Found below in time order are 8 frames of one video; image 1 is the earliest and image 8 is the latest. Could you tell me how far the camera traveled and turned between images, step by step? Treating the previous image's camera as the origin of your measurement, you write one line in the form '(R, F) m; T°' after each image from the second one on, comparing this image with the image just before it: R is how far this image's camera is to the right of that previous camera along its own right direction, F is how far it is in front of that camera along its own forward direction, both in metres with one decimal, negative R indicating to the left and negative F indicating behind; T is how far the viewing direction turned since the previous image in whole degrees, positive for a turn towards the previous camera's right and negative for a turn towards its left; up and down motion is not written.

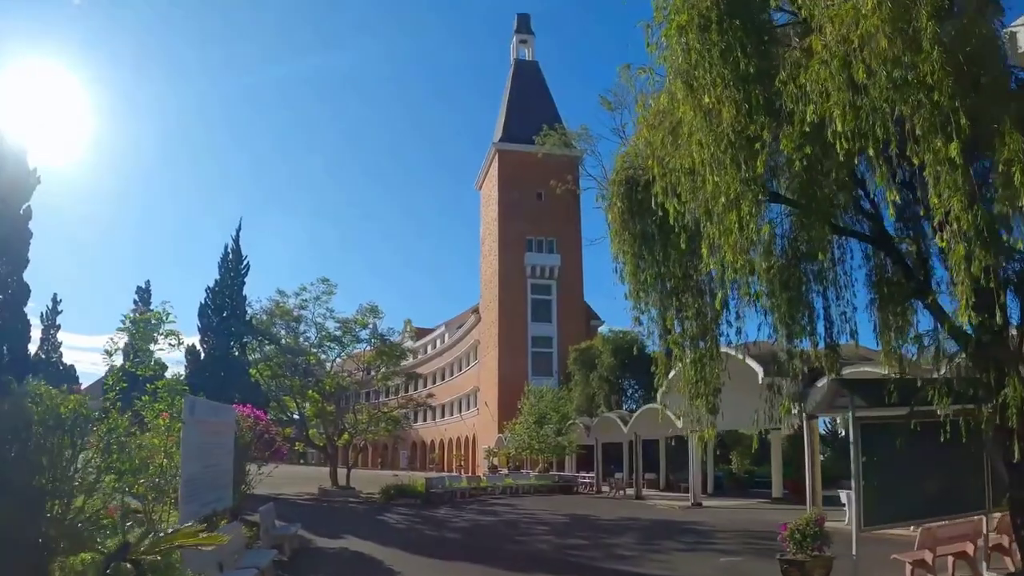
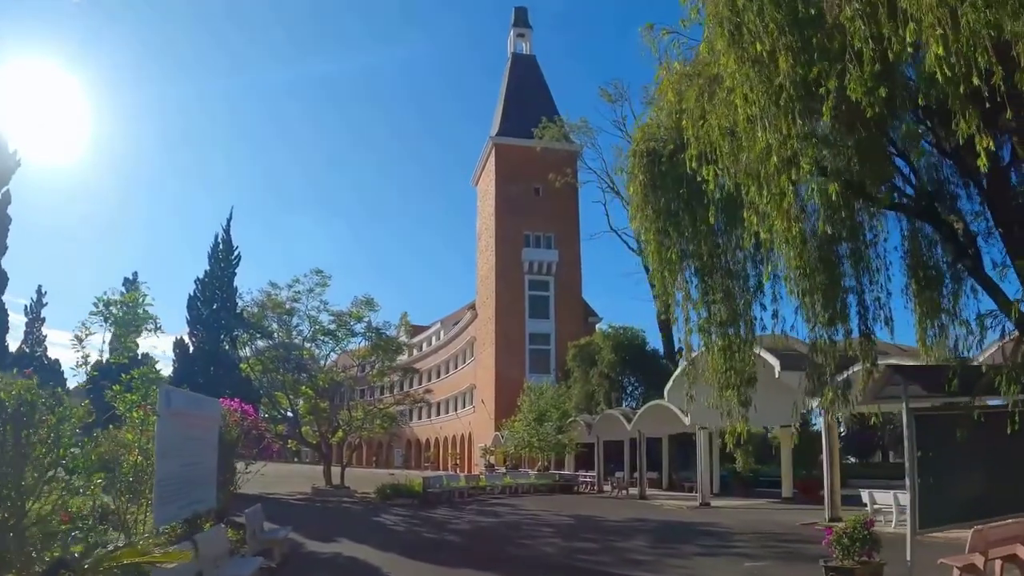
(-0.2, +1.1) m; 0°
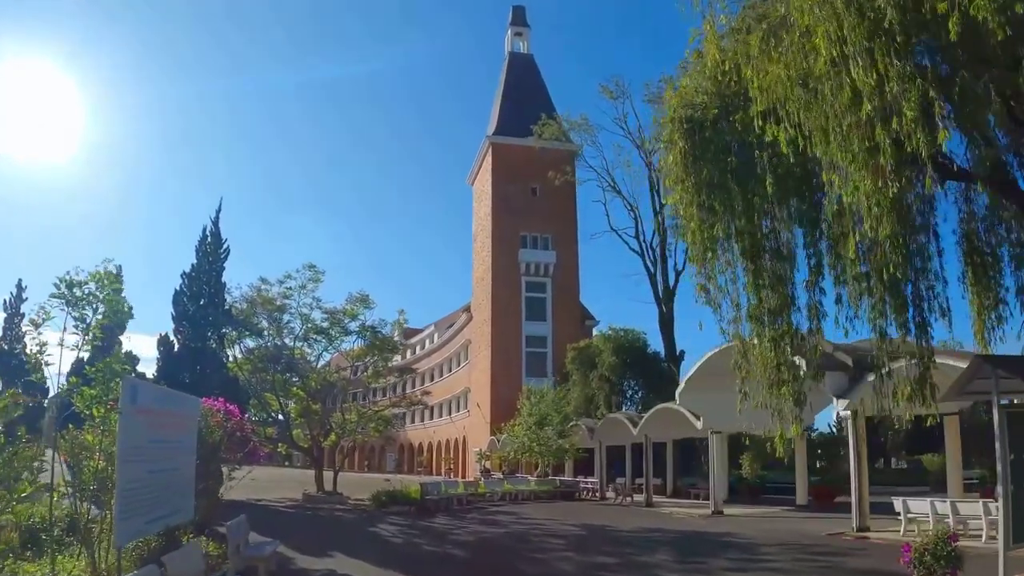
(-0.3, +1.4) m; 0°
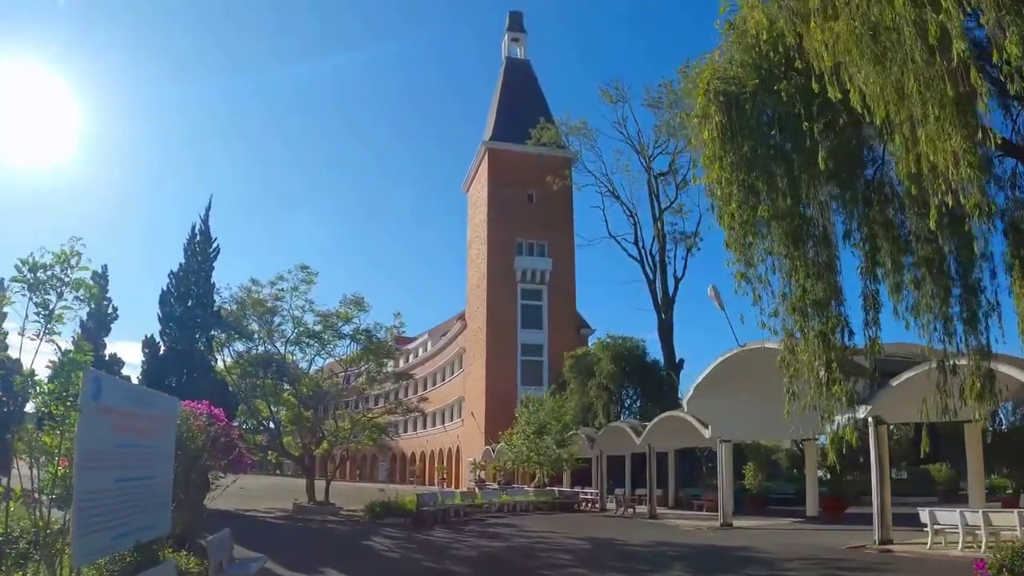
(-0.2, +1.0) m; 0°
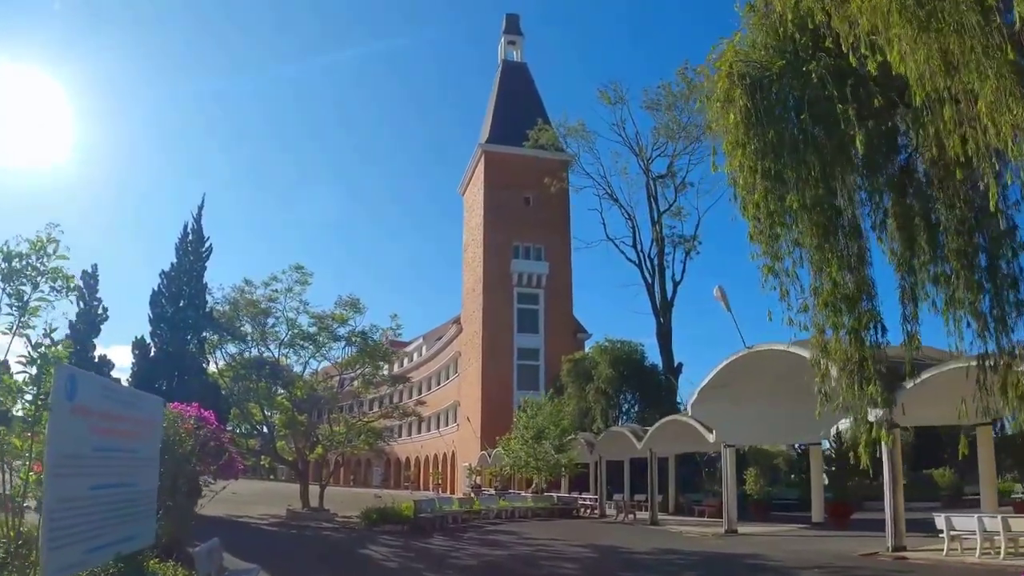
(-0.2, +0.6) m; 0°
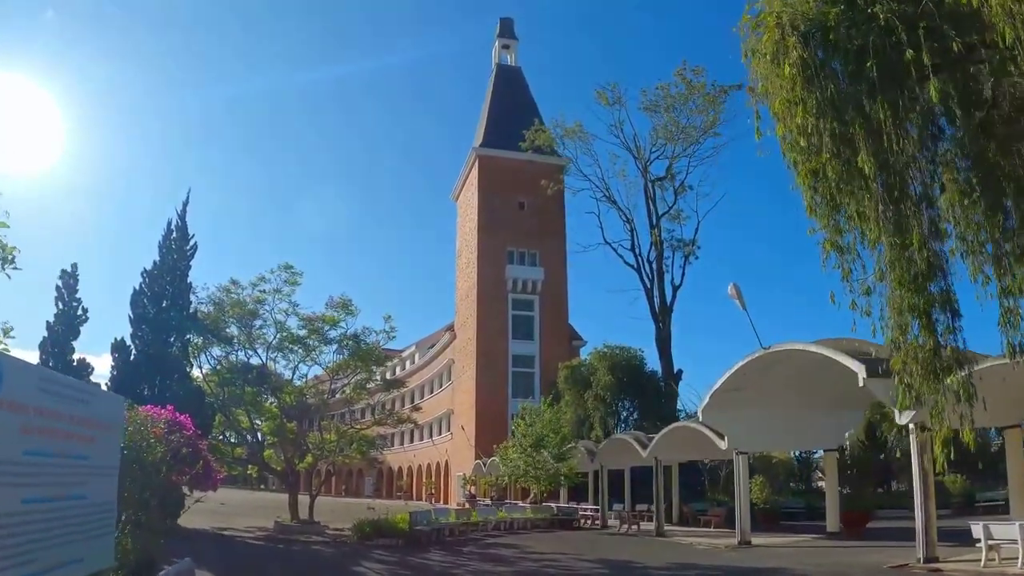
(-0.2, +1.2) m; +1°
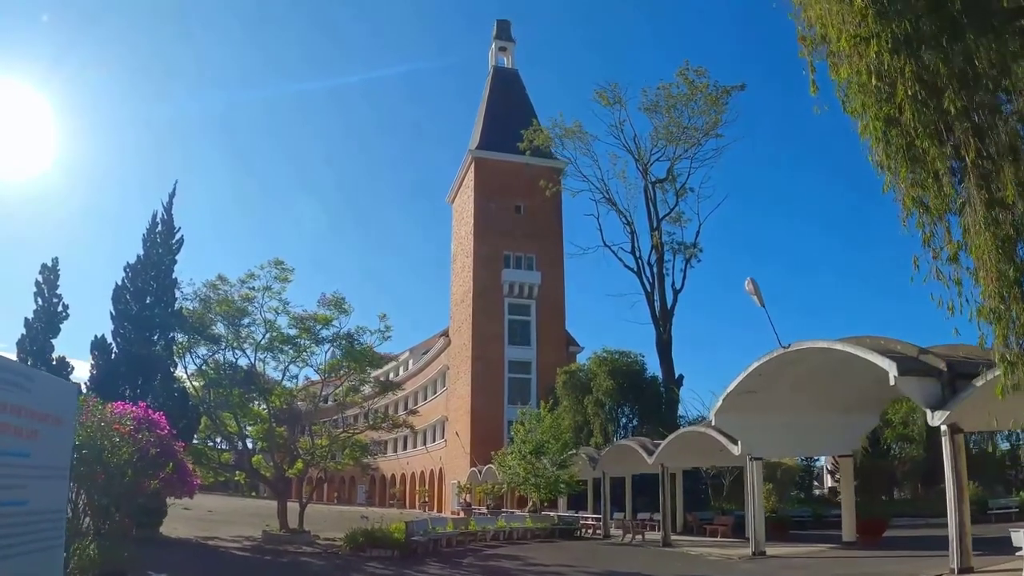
(-0.2, +1.2) m; 0°
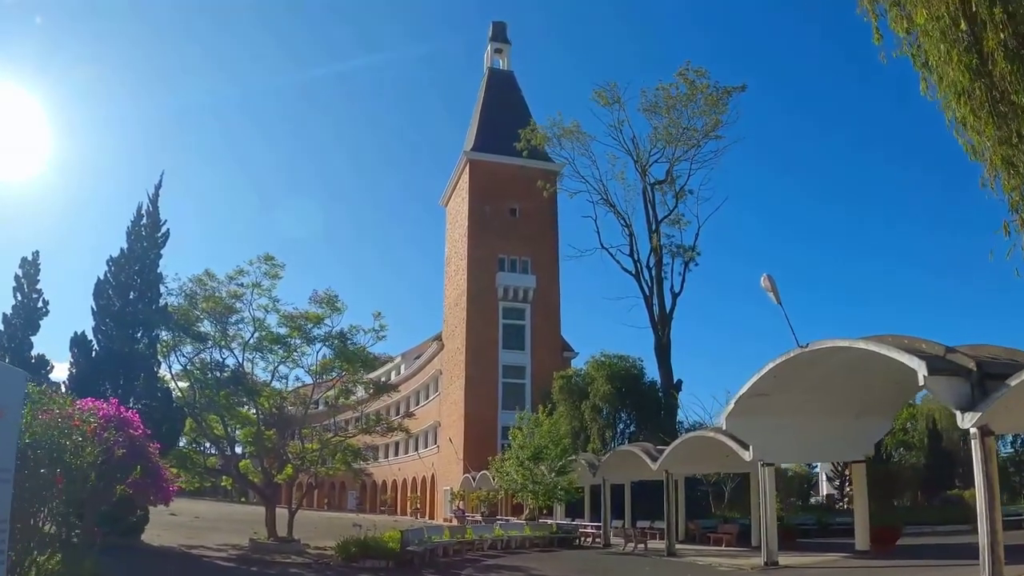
(-0.2, +1.0) m; +1°
